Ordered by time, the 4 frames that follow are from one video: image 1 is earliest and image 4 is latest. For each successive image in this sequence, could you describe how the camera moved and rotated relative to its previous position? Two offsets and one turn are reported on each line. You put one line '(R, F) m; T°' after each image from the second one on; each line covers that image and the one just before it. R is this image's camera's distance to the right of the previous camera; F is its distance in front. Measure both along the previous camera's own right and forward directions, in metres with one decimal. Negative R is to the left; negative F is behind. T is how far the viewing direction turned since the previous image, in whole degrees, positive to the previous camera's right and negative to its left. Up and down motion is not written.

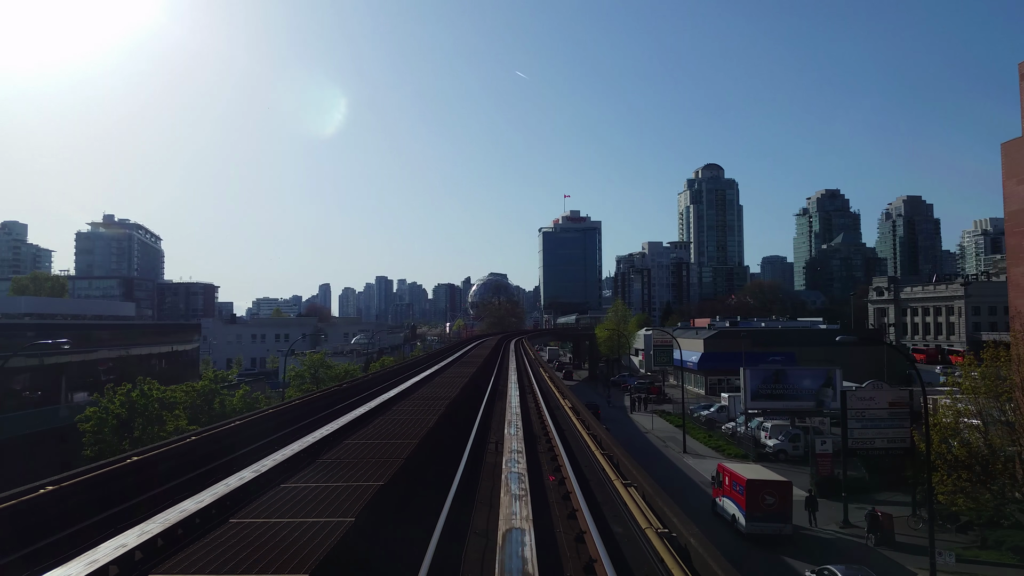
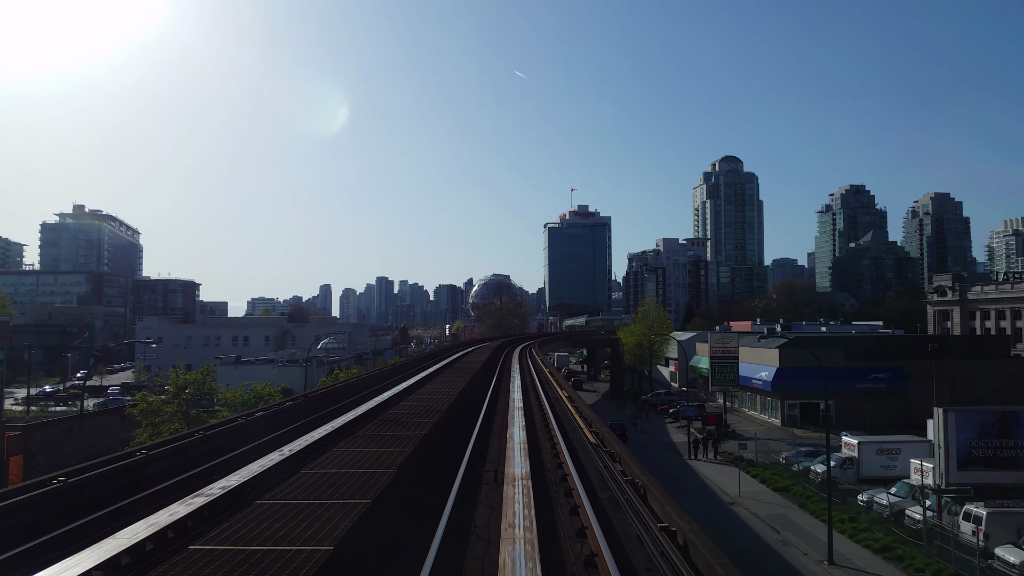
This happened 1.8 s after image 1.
(0.0, +12.3) m; 0°
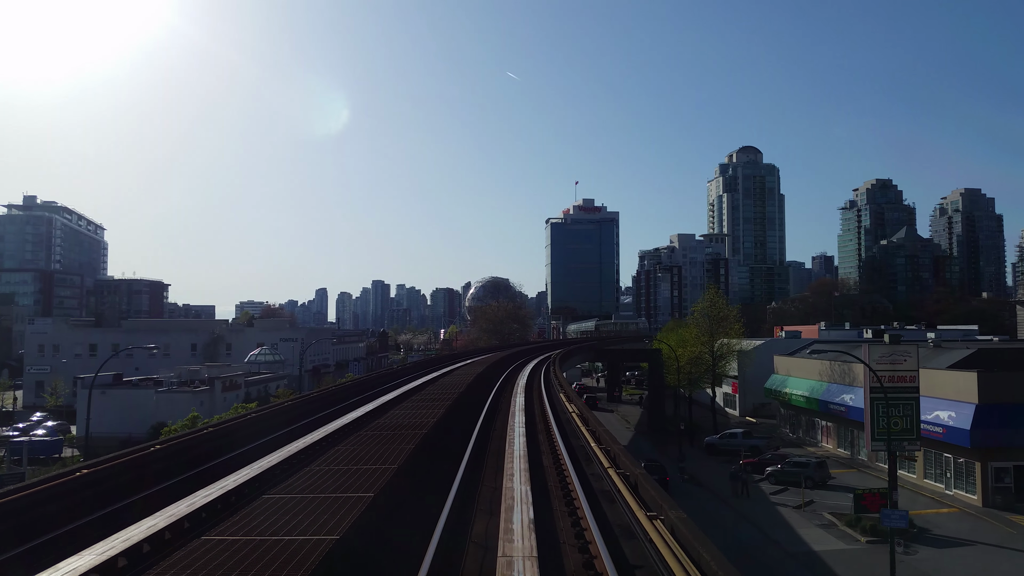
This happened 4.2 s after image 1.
(0.0, +14.2) m; 0°
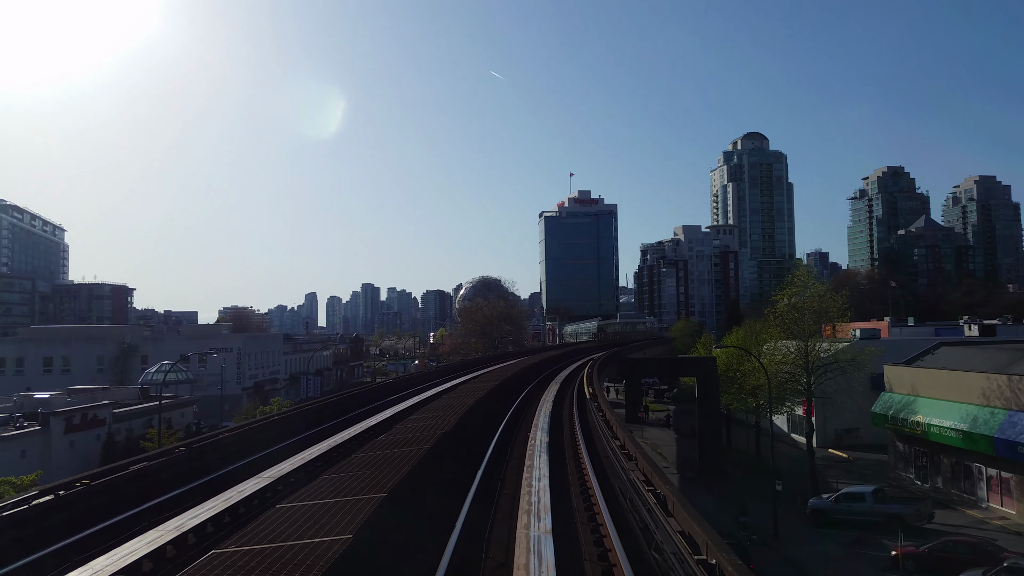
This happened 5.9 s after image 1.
(0.0, +10.3) m; +1°
